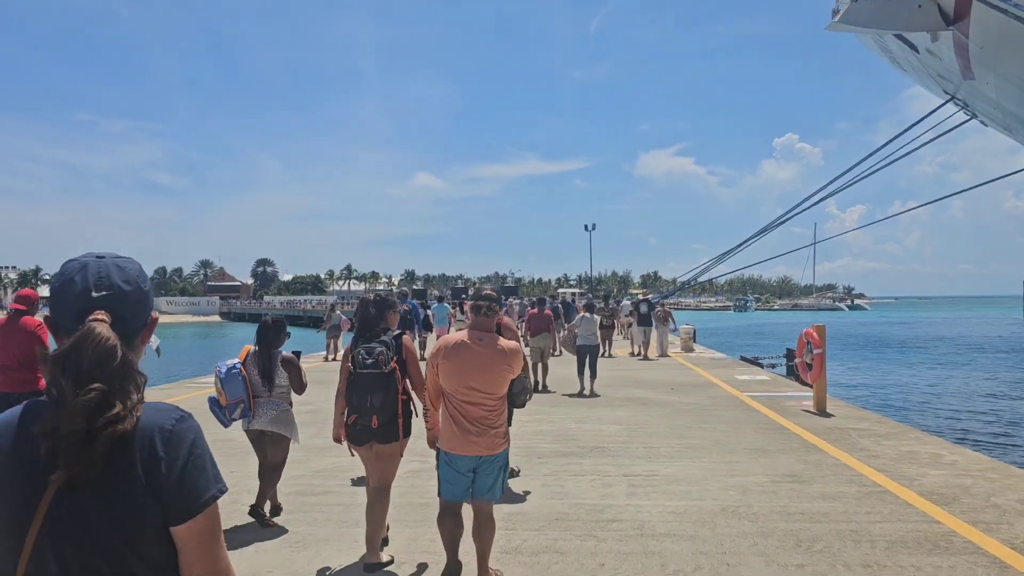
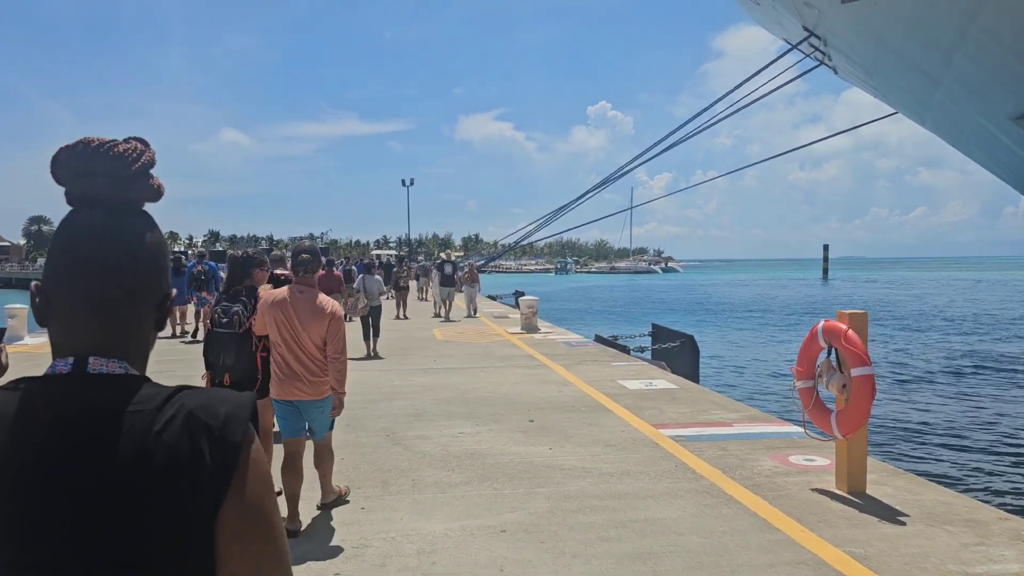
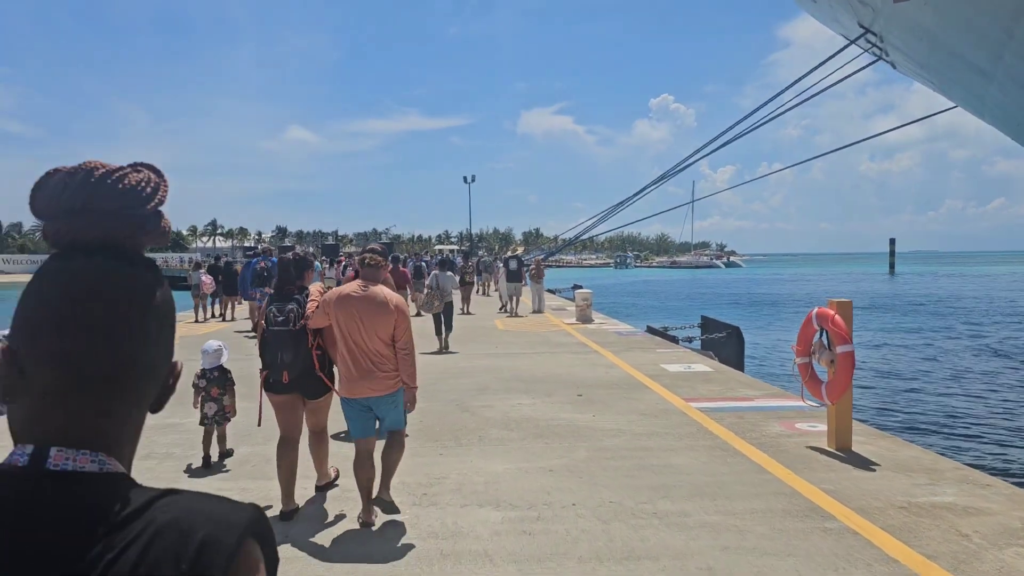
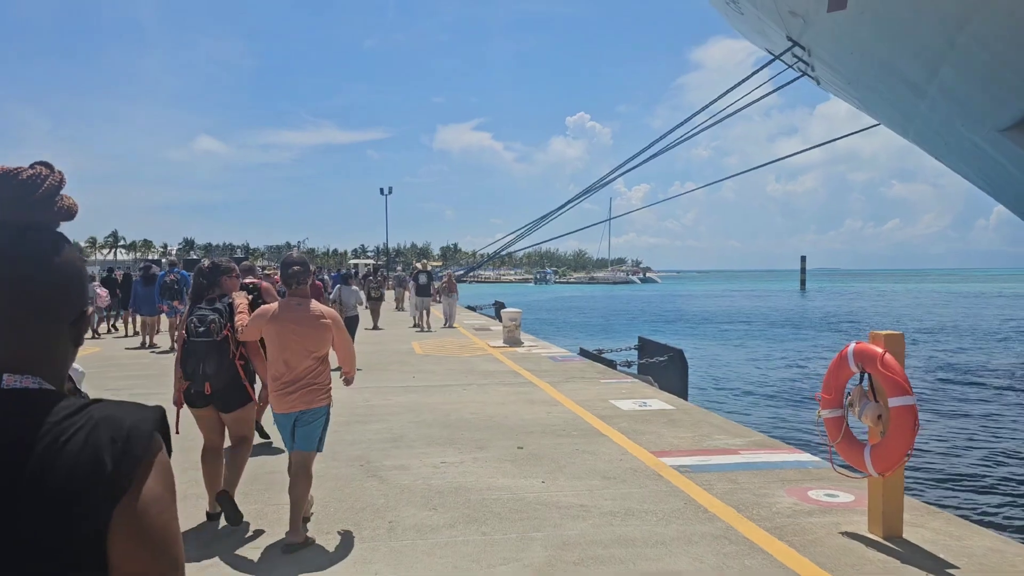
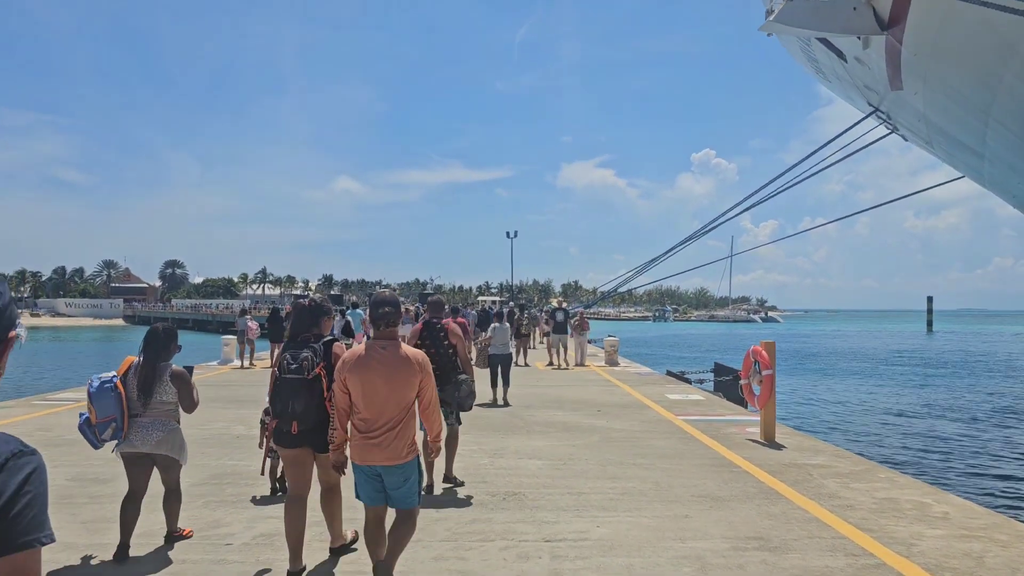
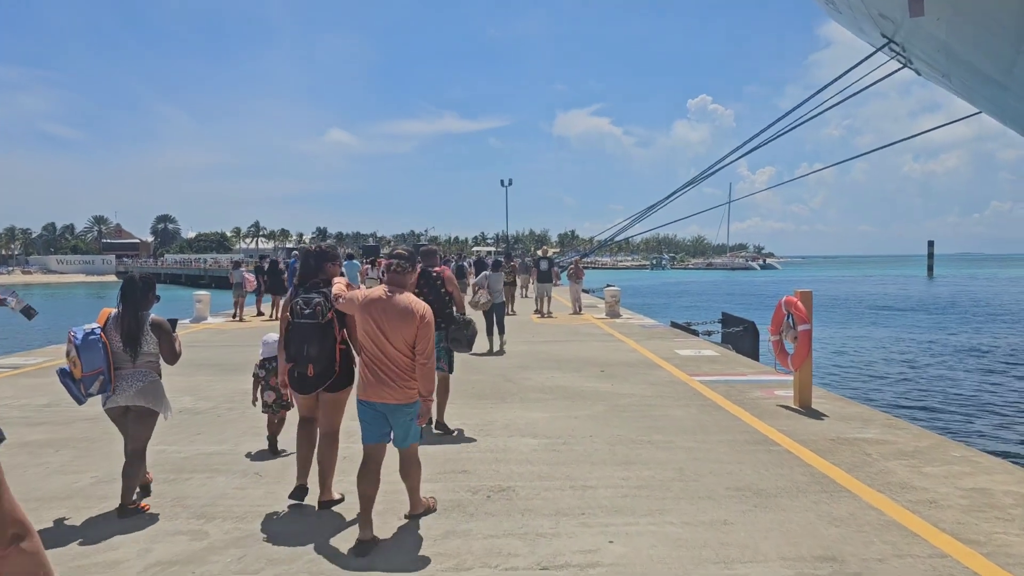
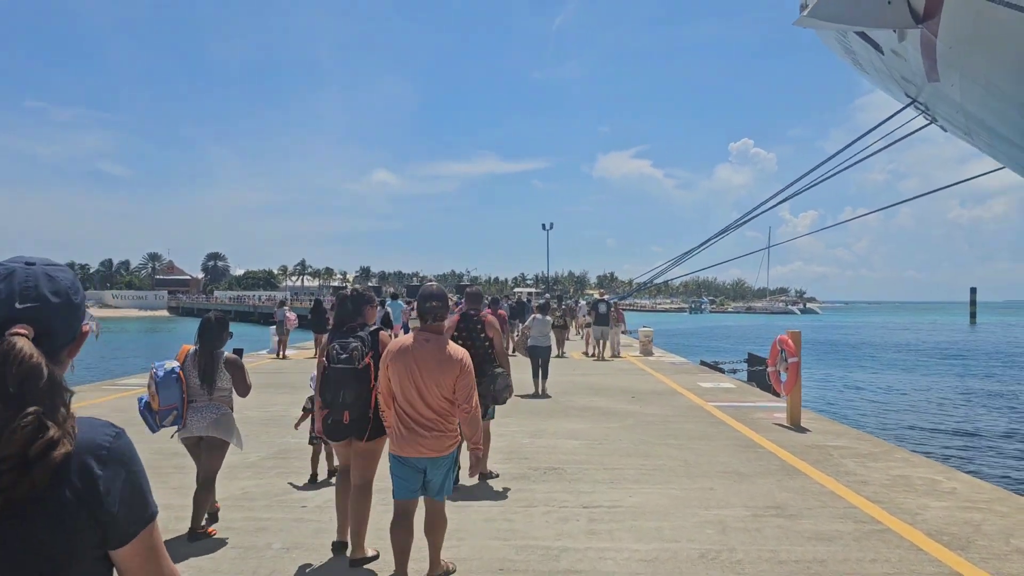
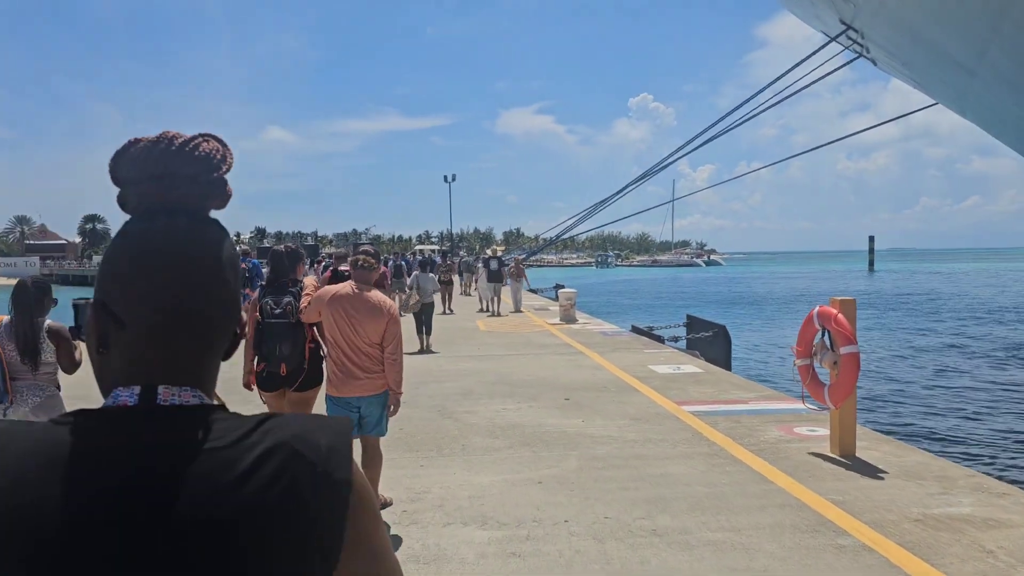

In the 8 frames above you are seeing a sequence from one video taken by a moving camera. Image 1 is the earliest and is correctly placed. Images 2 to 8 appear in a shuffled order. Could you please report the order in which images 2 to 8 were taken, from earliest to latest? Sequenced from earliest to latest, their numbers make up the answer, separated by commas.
7, 5, 6, 3, 8, 2, 4
